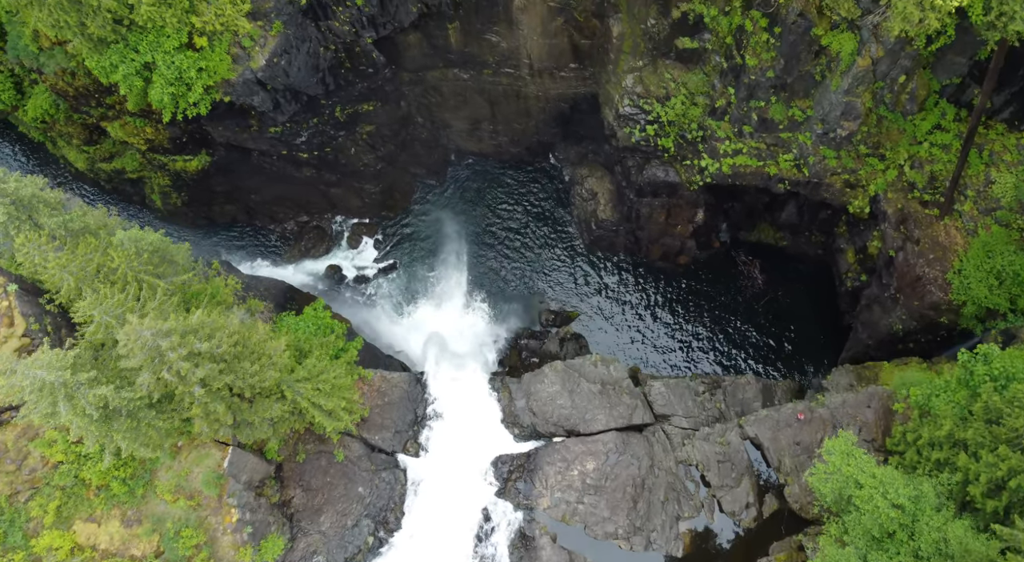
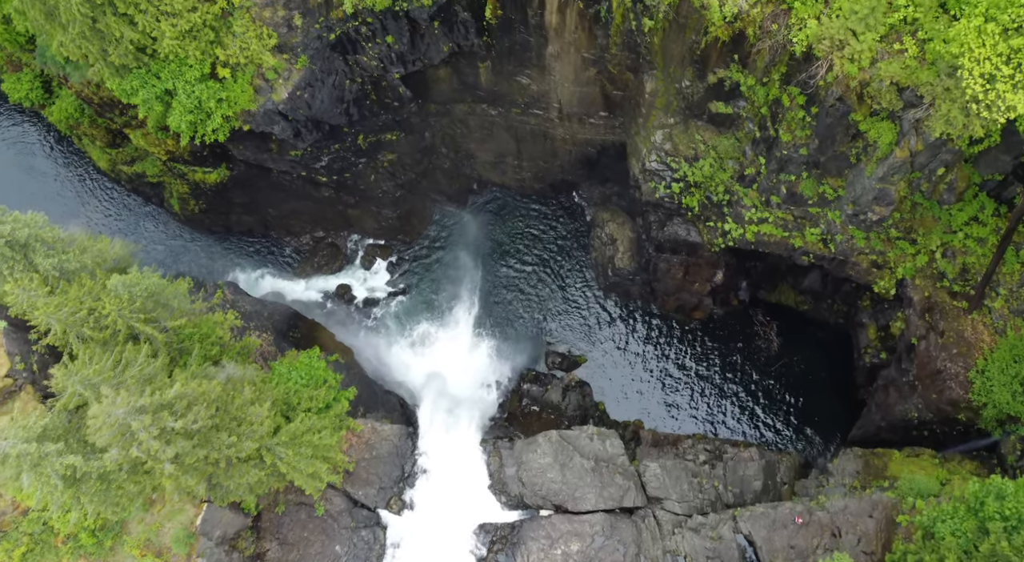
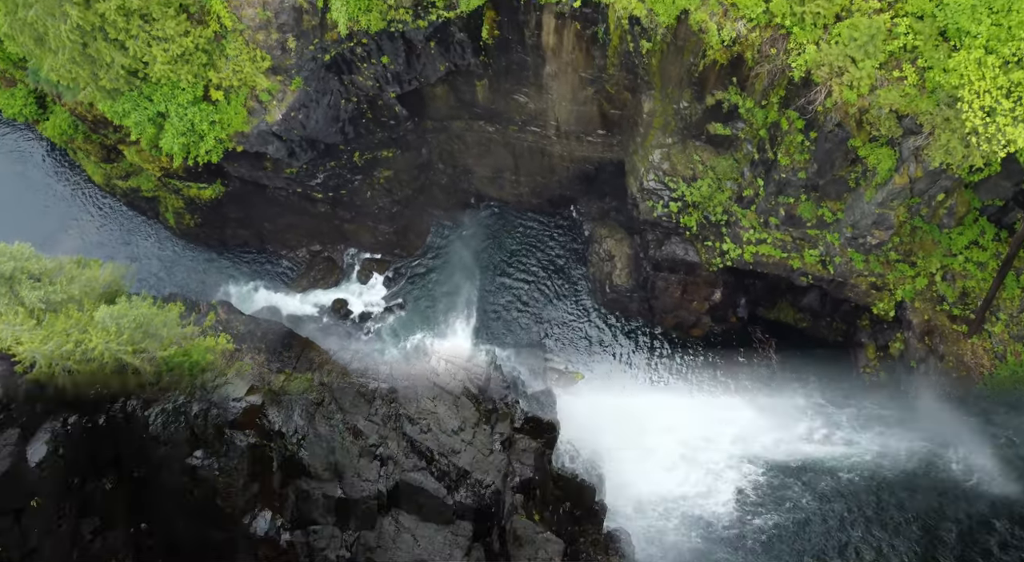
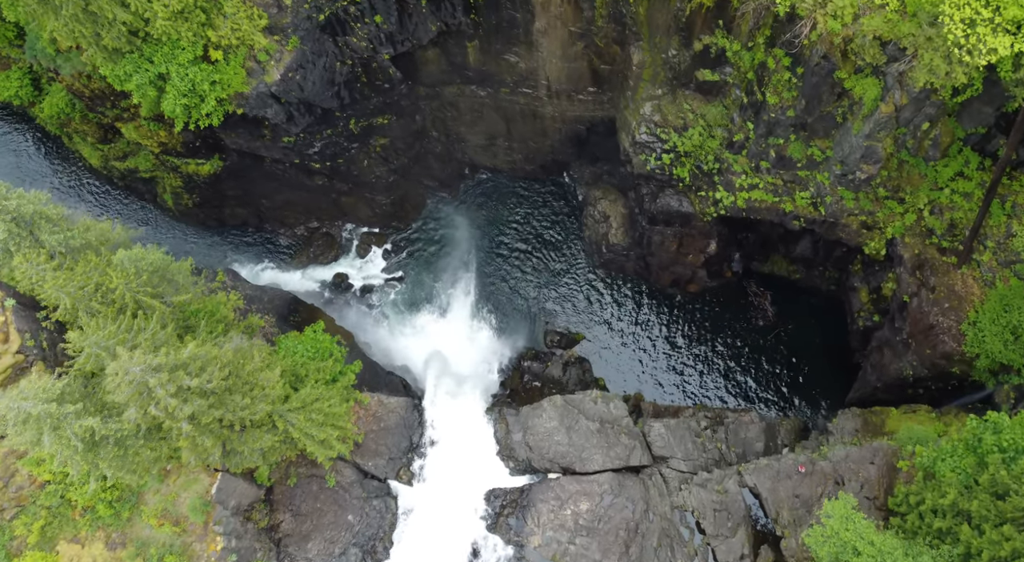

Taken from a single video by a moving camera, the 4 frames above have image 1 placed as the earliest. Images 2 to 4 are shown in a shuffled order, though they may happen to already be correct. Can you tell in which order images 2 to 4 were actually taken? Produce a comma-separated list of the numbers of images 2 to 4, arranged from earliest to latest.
4, 2, 3
